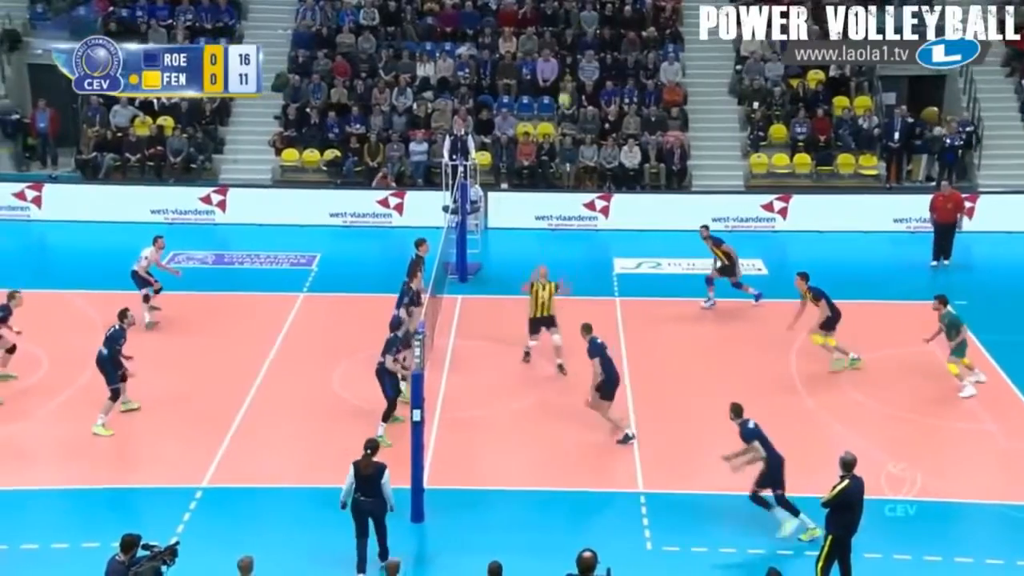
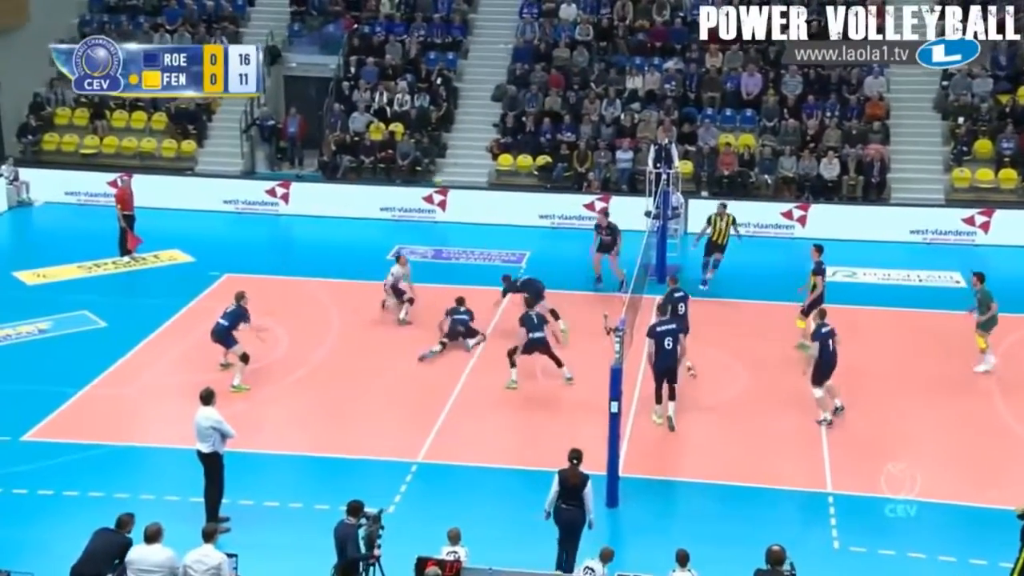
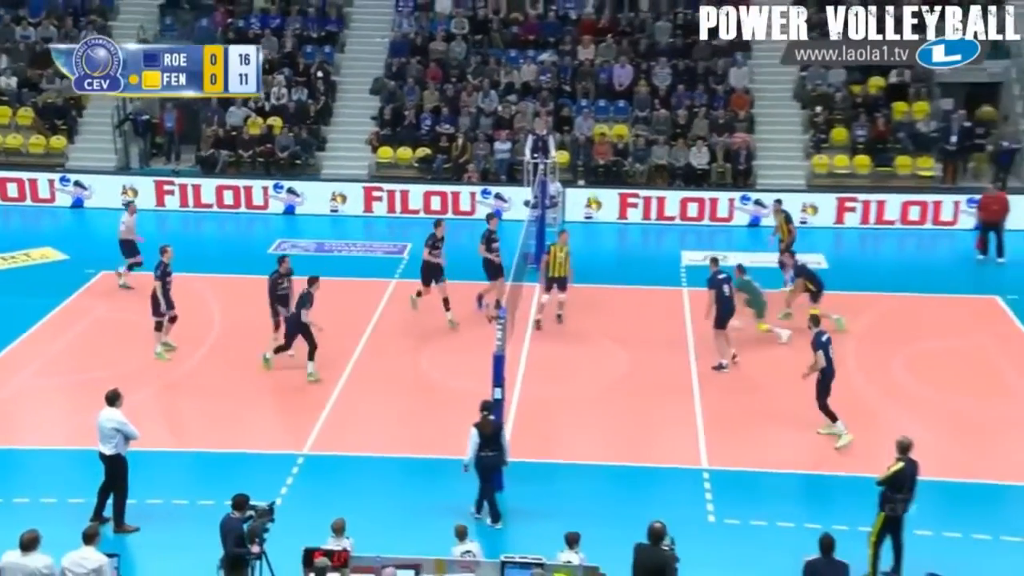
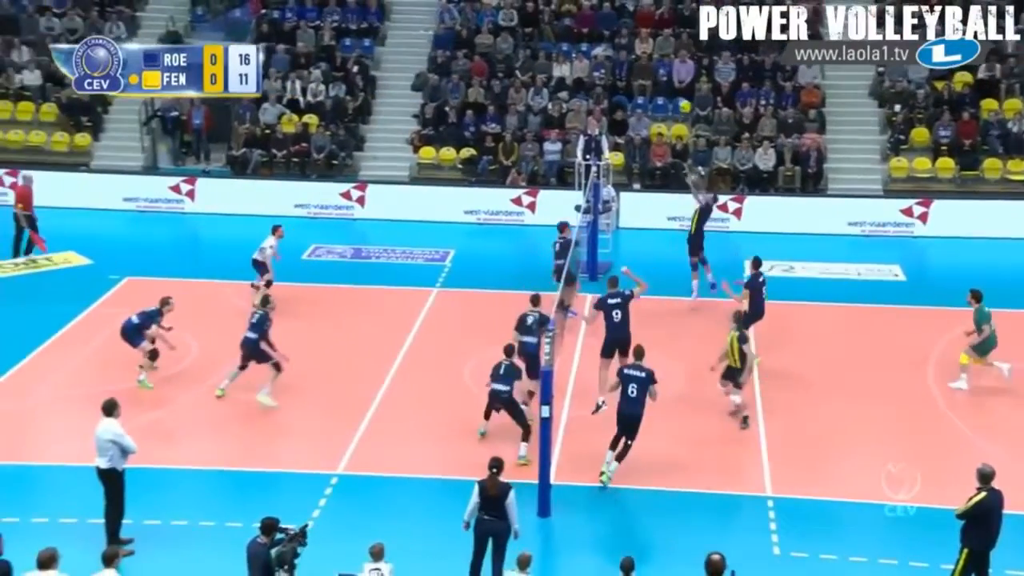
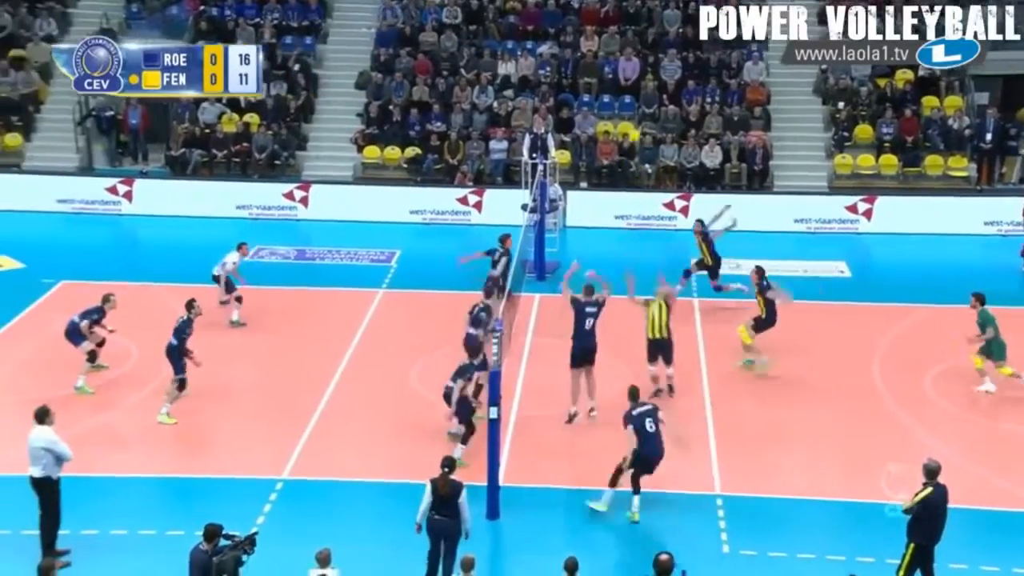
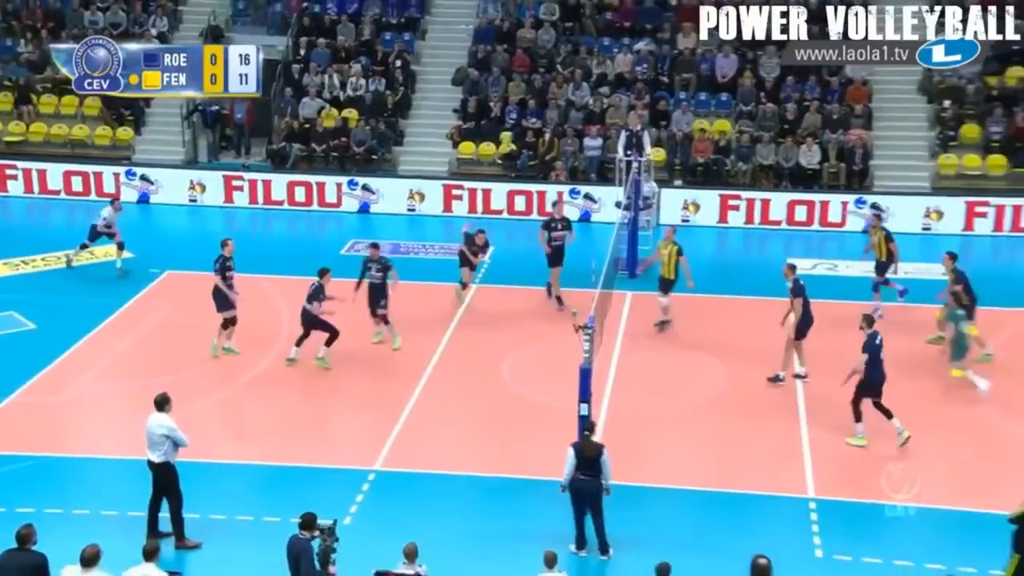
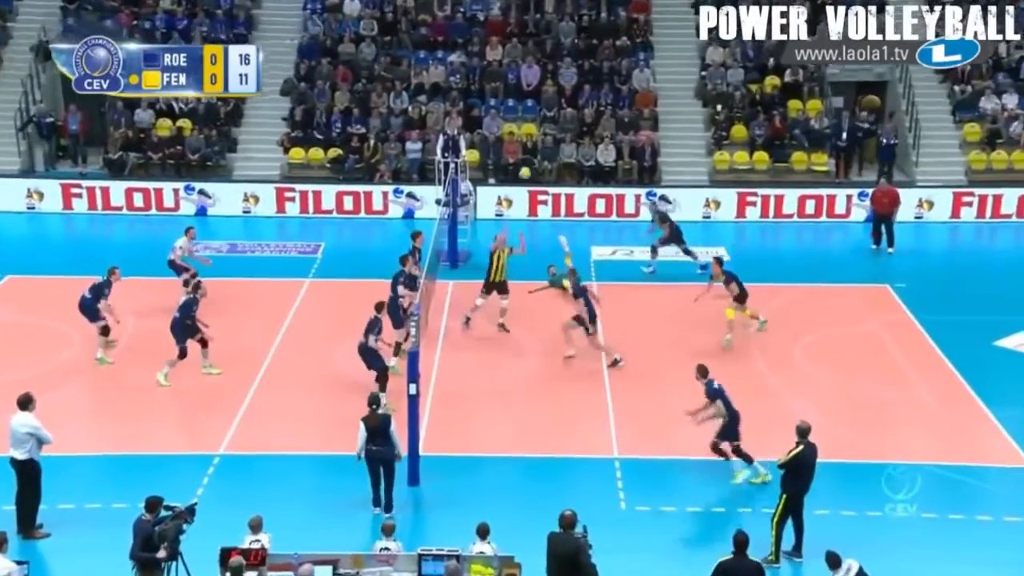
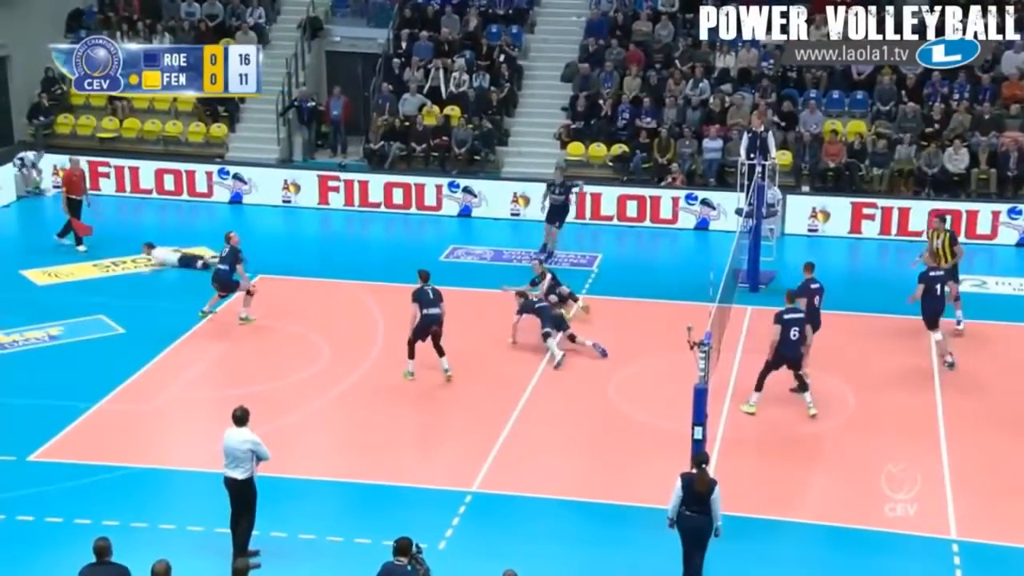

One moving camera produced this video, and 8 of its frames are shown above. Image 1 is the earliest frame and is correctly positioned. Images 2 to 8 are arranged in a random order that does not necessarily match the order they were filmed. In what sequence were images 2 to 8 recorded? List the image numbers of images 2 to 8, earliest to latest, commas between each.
5, 4, 2, 8, 6, 3, 7
